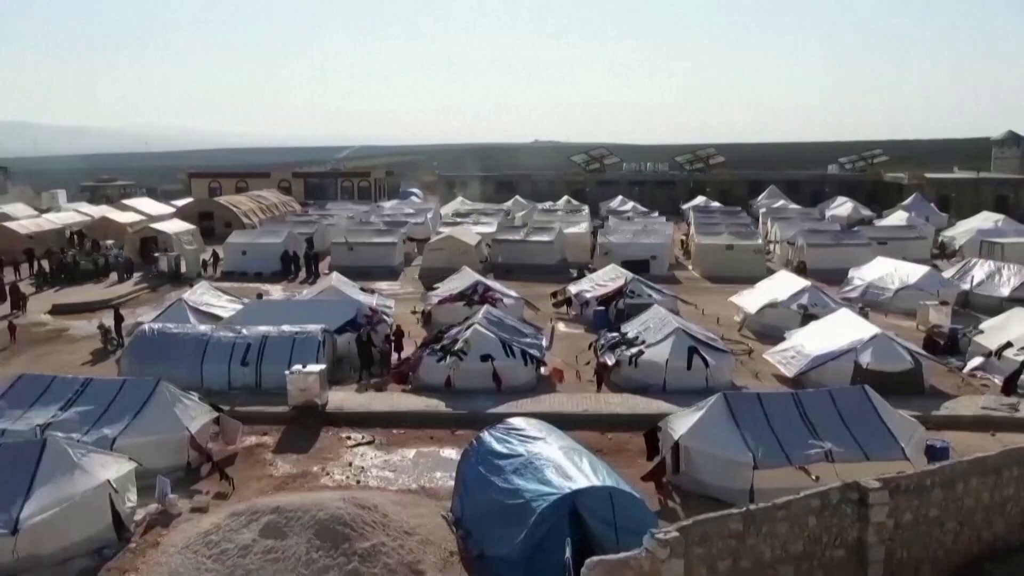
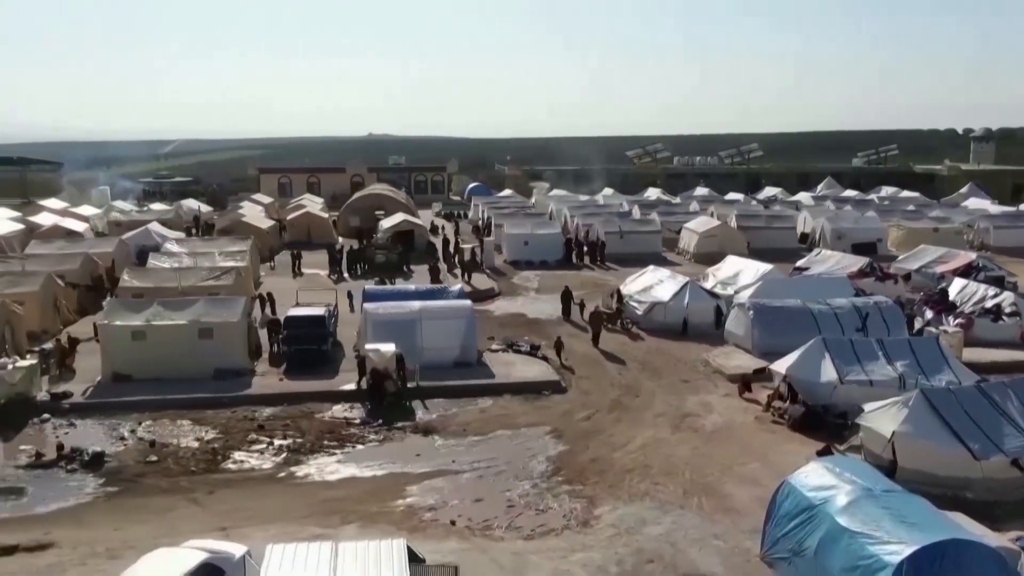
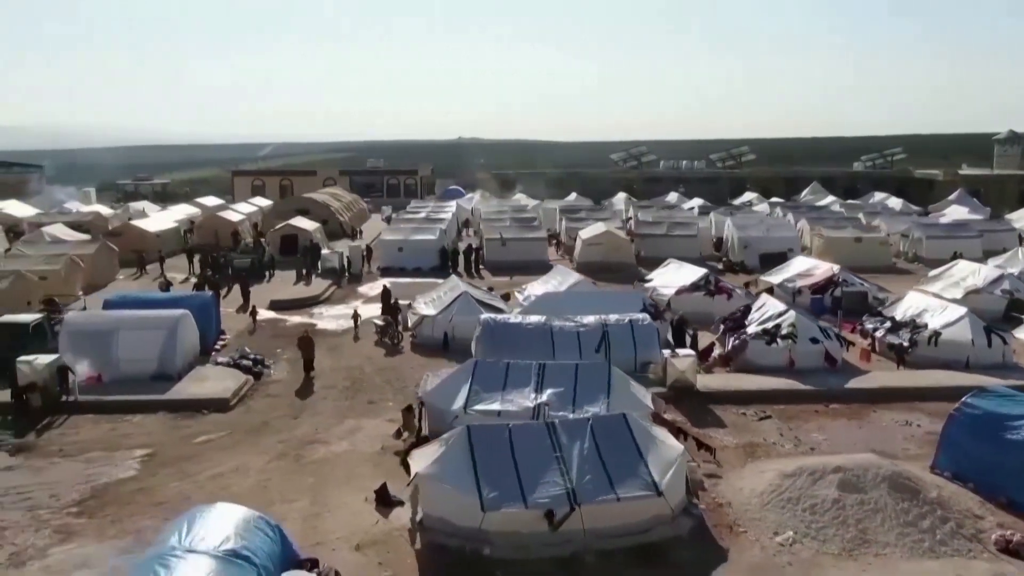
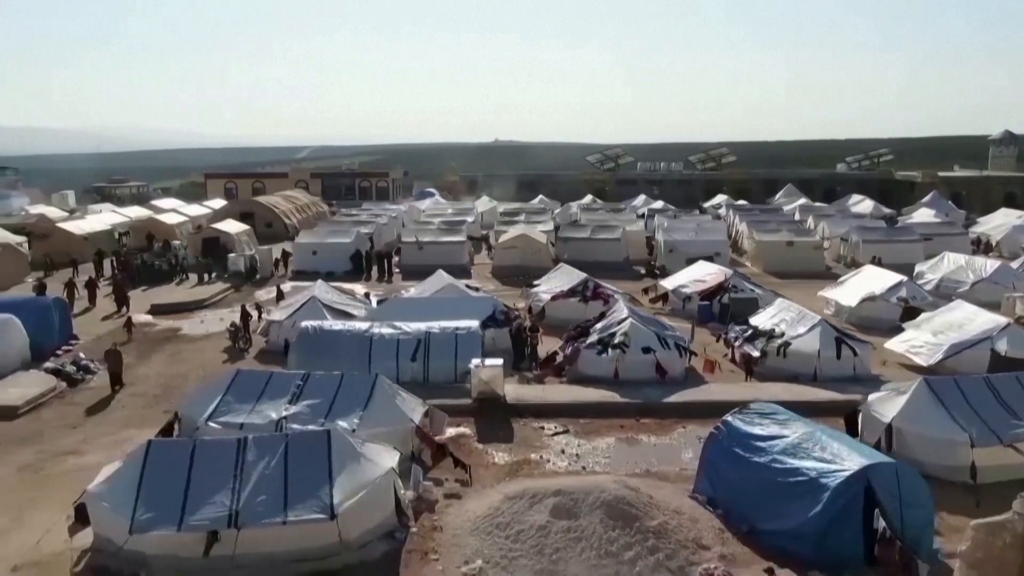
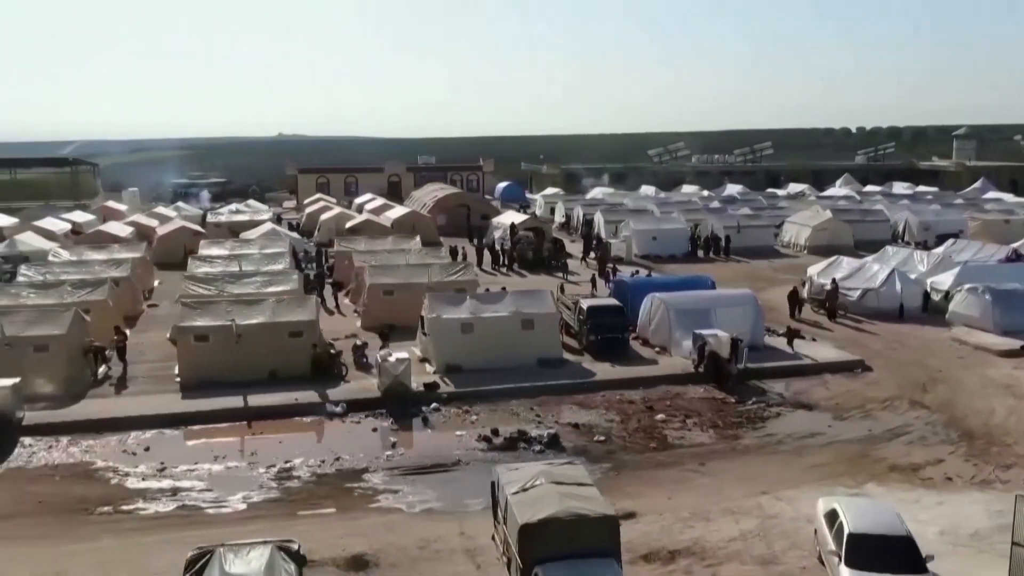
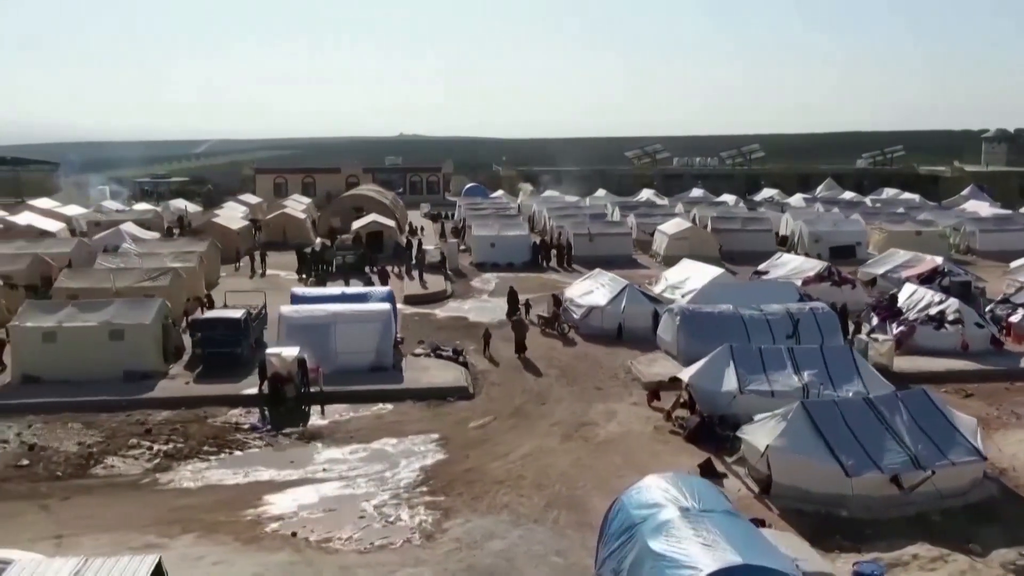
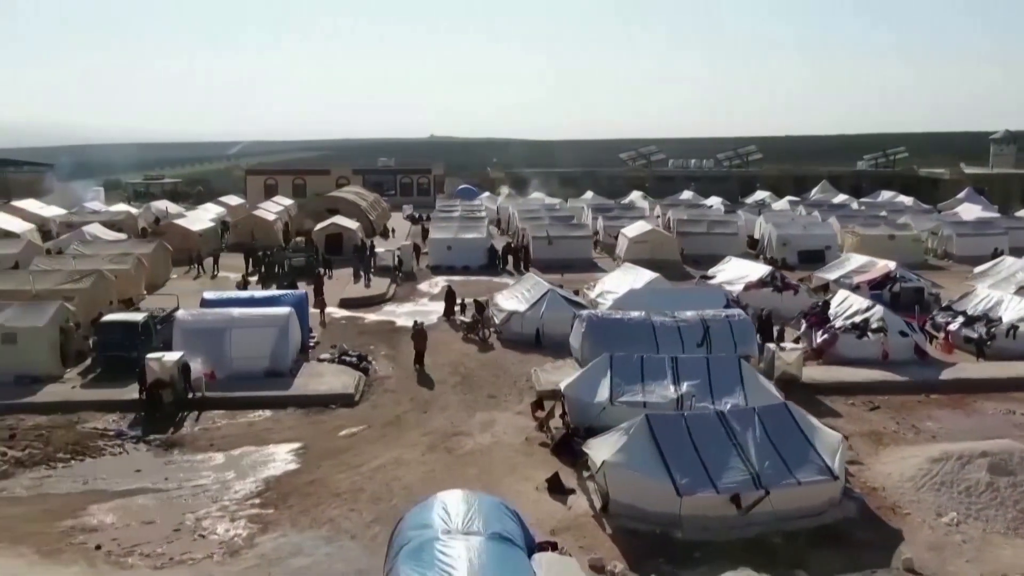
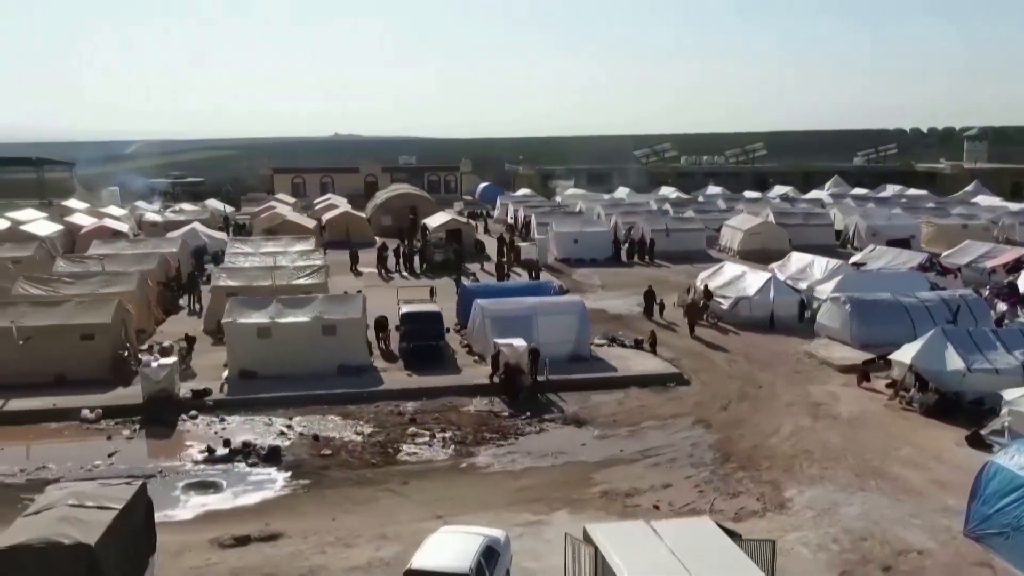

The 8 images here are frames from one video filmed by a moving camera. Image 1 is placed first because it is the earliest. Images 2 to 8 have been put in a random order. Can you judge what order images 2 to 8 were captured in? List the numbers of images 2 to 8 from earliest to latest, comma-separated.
4, 3, 7, 6, 2, 8, 5
